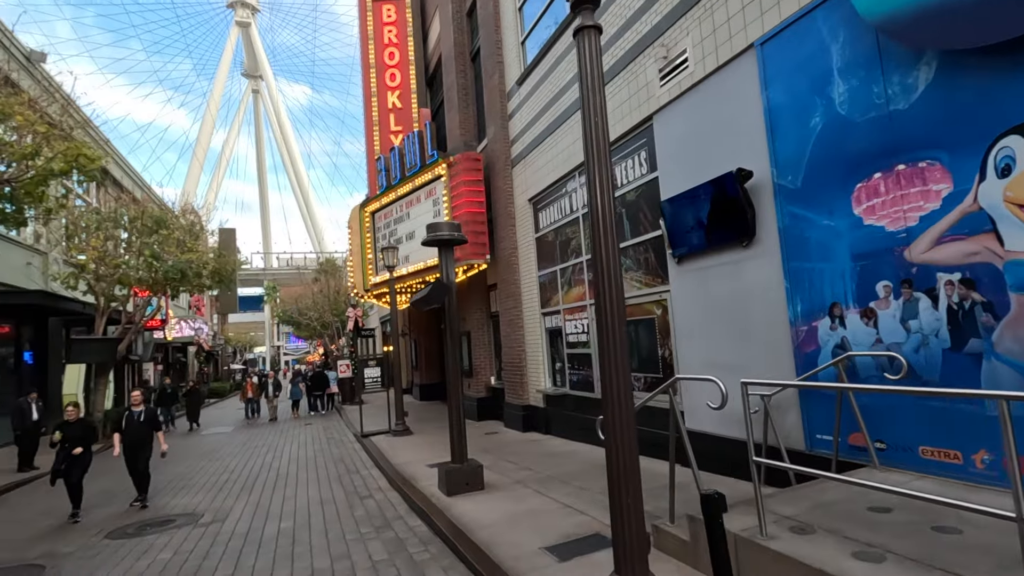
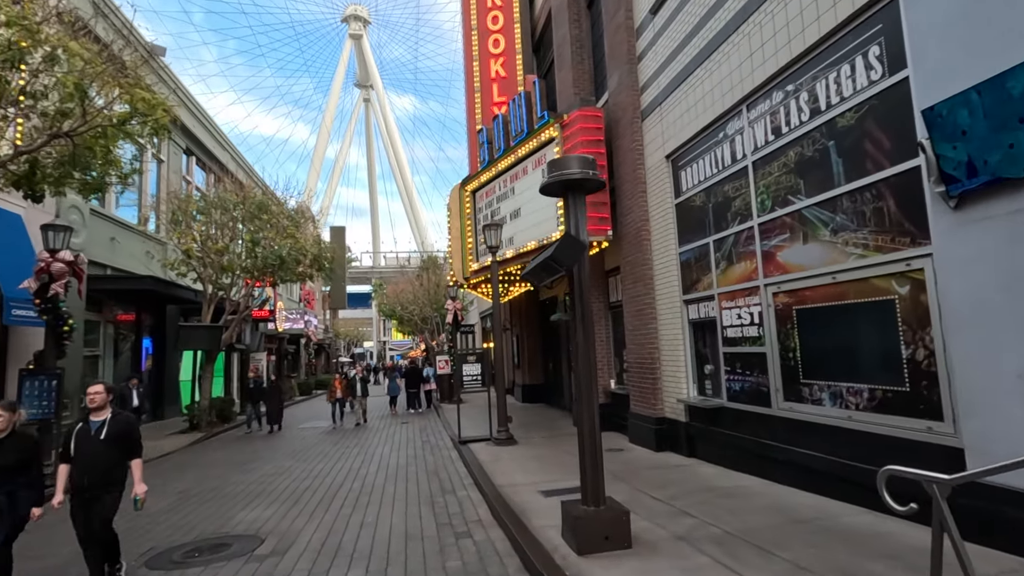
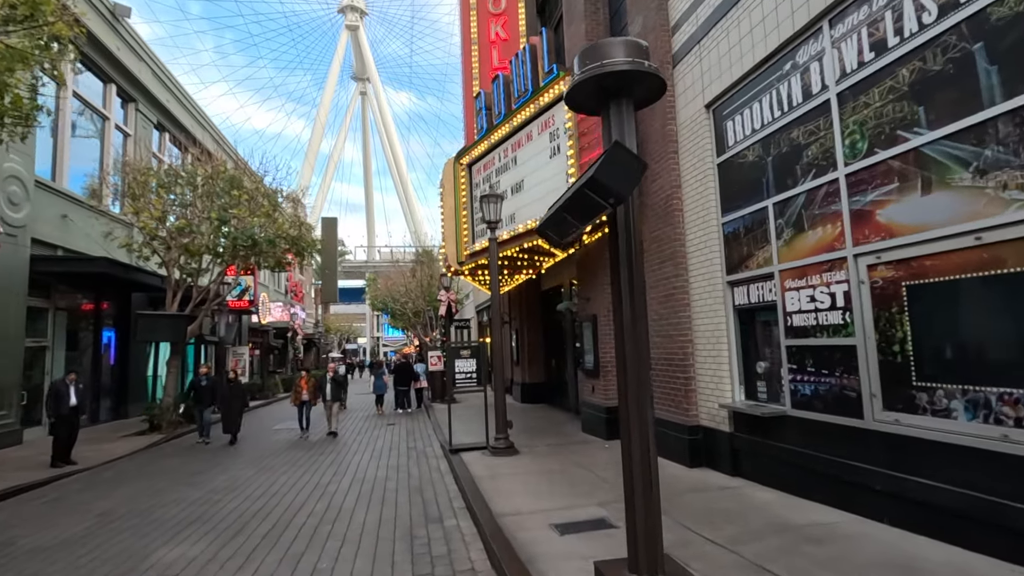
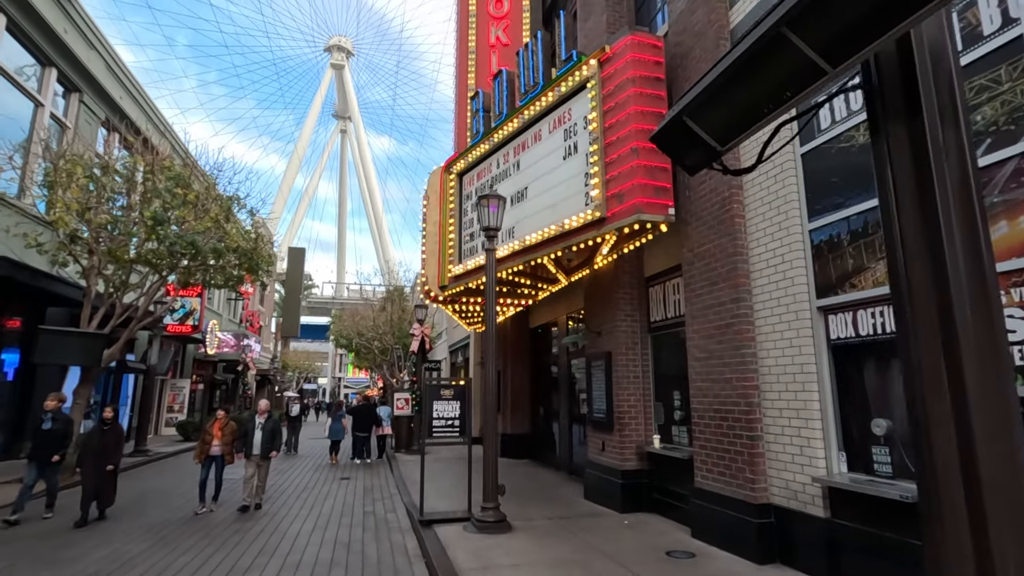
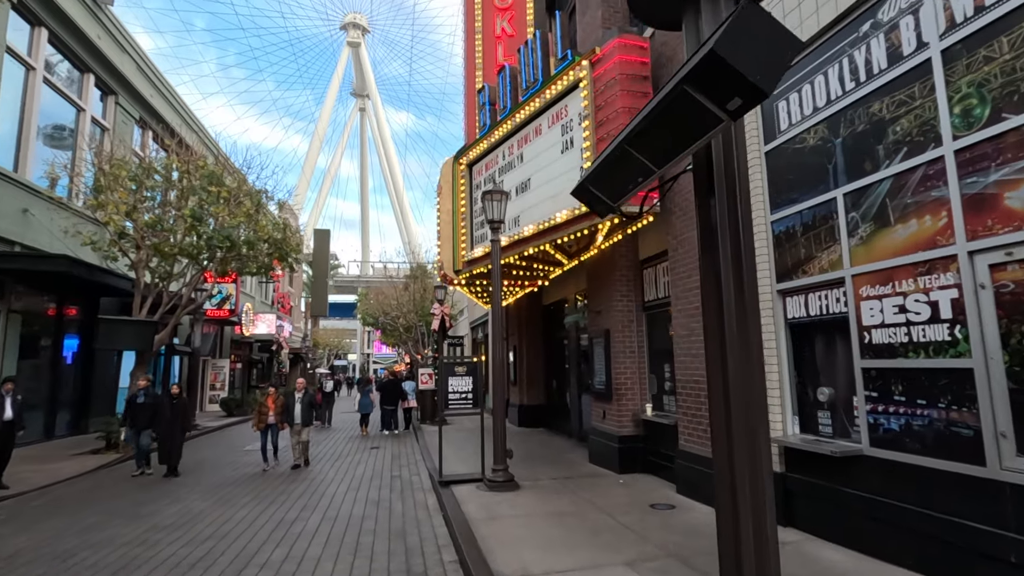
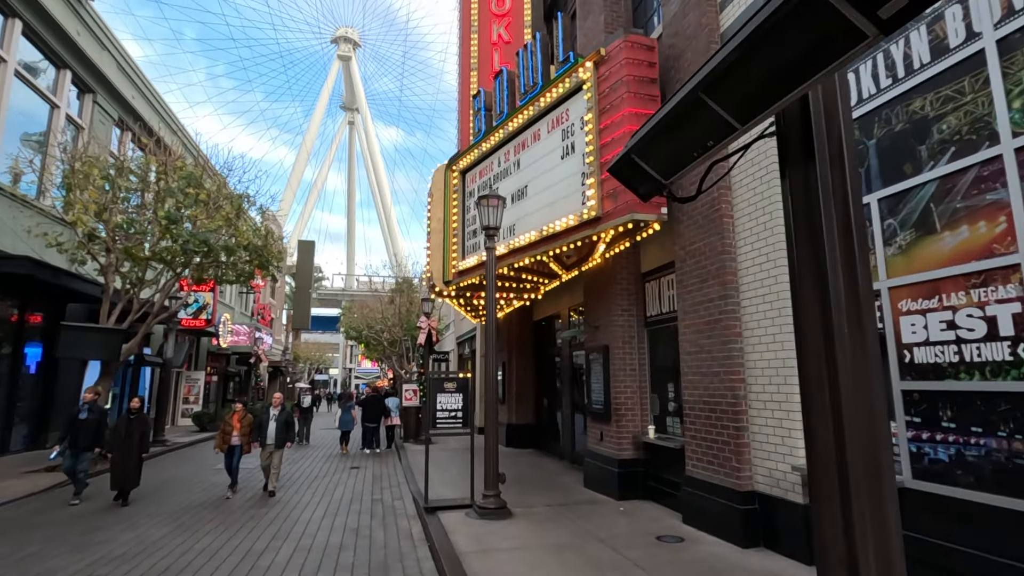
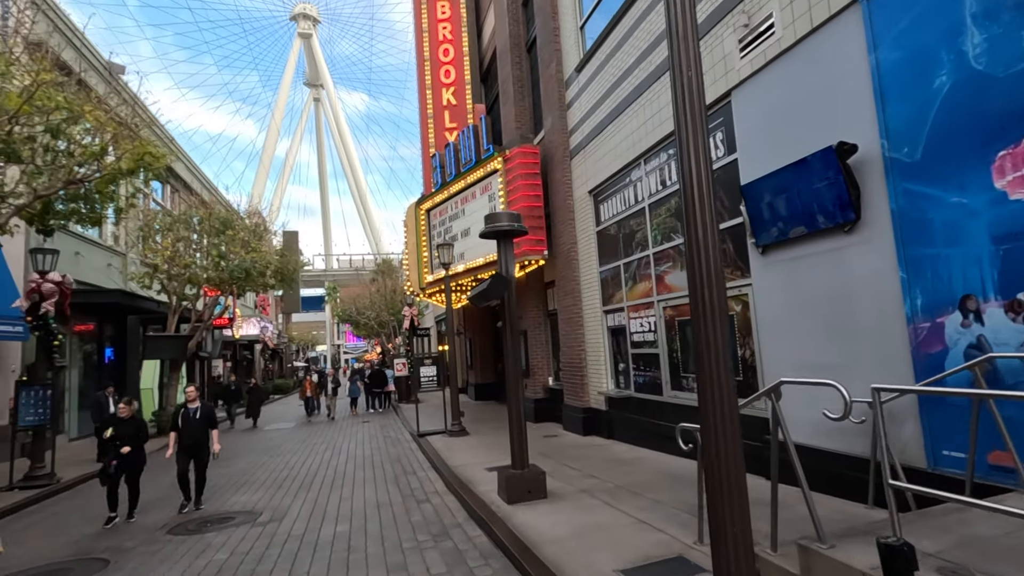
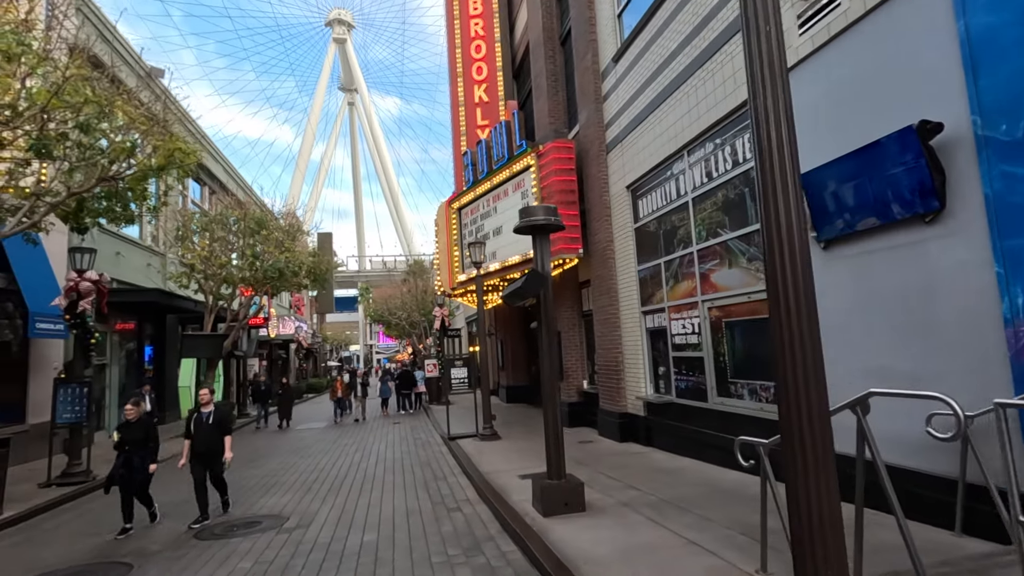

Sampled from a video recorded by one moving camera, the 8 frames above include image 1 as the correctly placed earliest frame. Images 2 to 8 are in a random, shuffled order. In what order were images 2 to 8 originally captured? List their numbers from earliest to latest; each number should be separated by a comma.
7, 8, 2, 3, 5, 6, 4
